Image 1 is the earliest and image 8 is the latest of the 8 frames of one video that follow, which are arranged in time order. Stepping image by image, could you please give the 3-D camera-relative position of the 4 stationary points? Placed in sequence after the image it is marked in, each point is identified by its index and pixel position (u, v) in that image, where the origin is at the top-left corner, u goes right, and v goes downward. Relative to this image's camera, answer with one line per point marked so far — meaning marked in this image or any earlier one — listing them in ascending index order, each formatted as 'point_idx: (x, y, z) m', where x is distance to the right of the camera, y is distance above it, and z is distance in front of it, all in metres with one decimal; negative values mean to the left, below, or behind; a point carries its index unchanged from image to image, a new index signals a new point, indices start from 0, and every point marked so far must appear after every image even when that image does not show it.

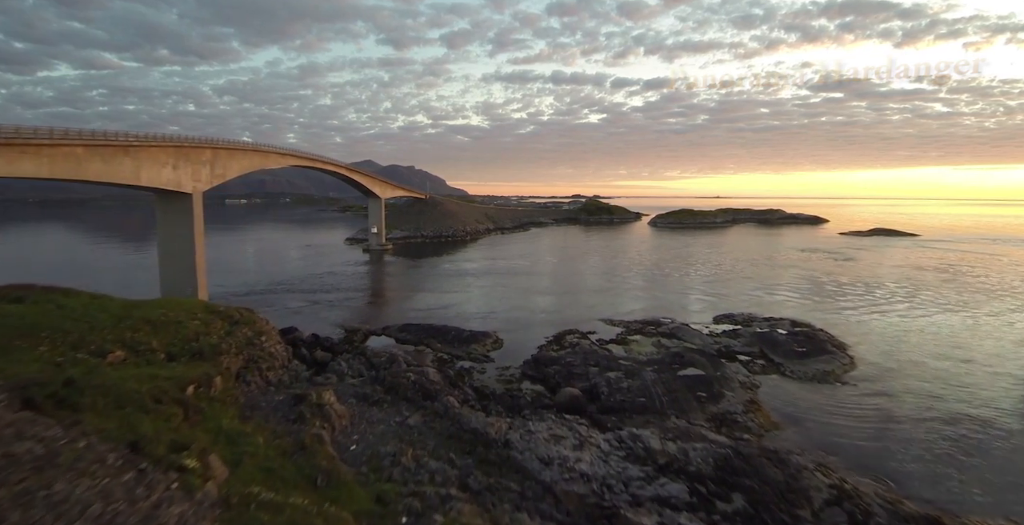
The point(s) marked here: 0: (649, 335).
0: (+5.2, -2.8, +18.8) m
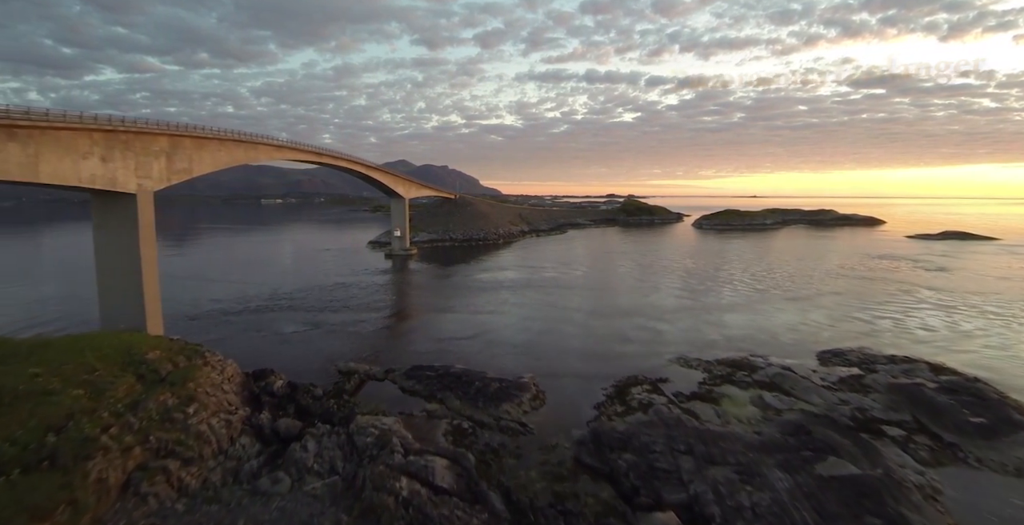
0: (+6.5, -3.5, +13.8) m
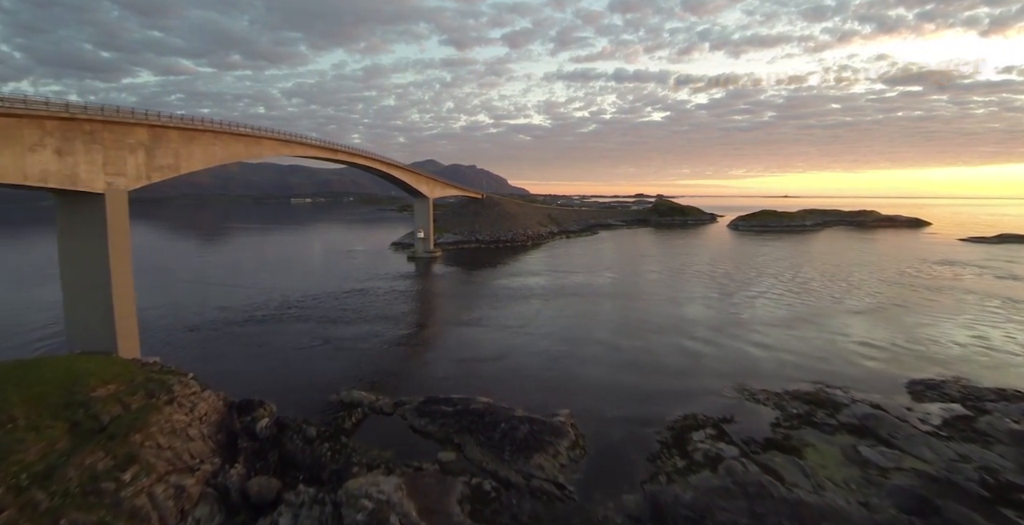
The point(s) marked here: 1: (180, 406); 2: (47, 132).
0: (+7.2, -3.9, +11.2) m
1: (-6.0, -2.6, +8.8) m
2: (-9.0, +2.5, +9.5) m
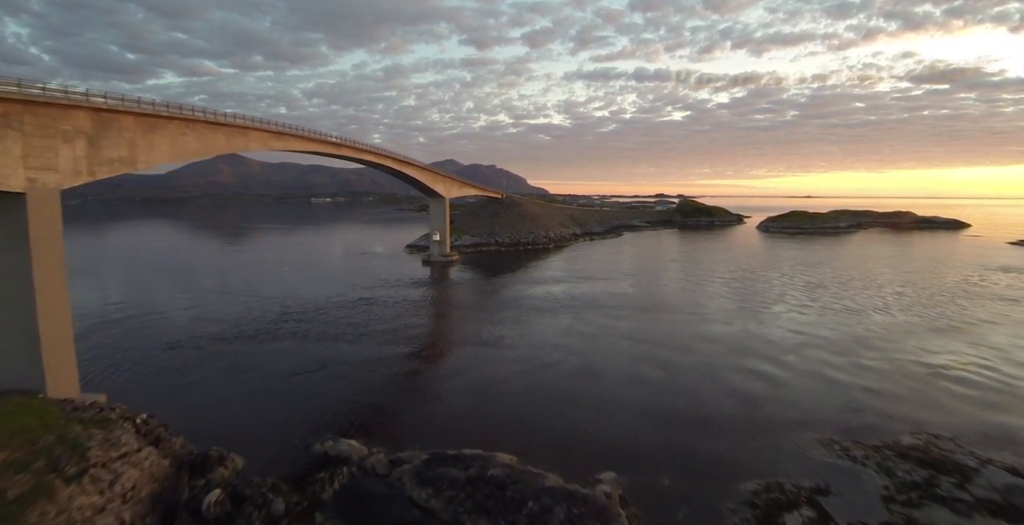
0: (+7.7, -4.2, +8.4) m
1: (-5.5, -2.9, +6.5) m
2: (-8.5, +2.2, +7.3) m
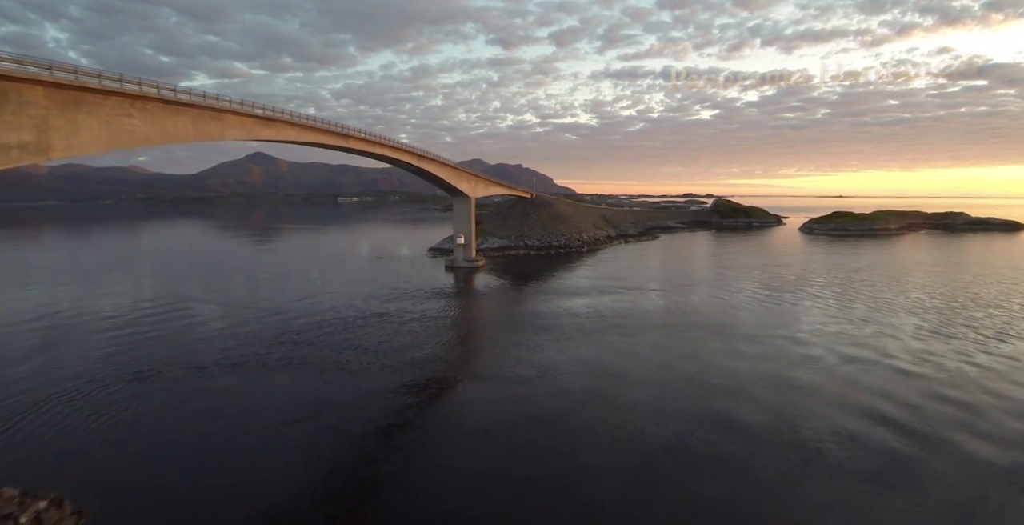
0: (+8.3, -4.7, +4.8) m
1: (-5.0, -3.3, +3.6) m
2: (-7.9, +1.9, +4.5) m
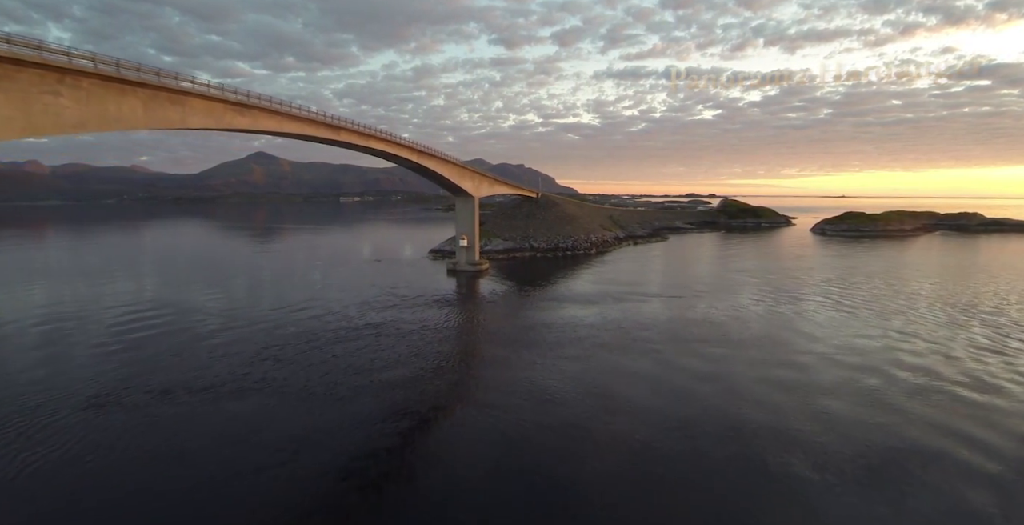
0: (+8.7, -5.0, +2.8) m
1: (-4.7, -3.5, +1.7) m
2: (-7.5, +1.6, +2.6) m
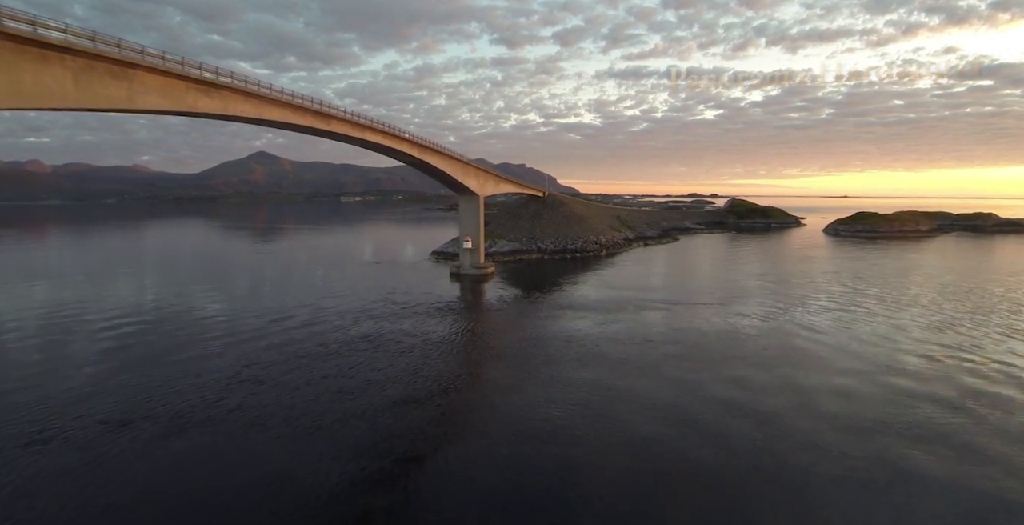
0: (+9.1, -5.2, +0.4) m
1: (-4.2, -3.7, -0.7) m
2: (-7.0, +1.4, +0.3) m
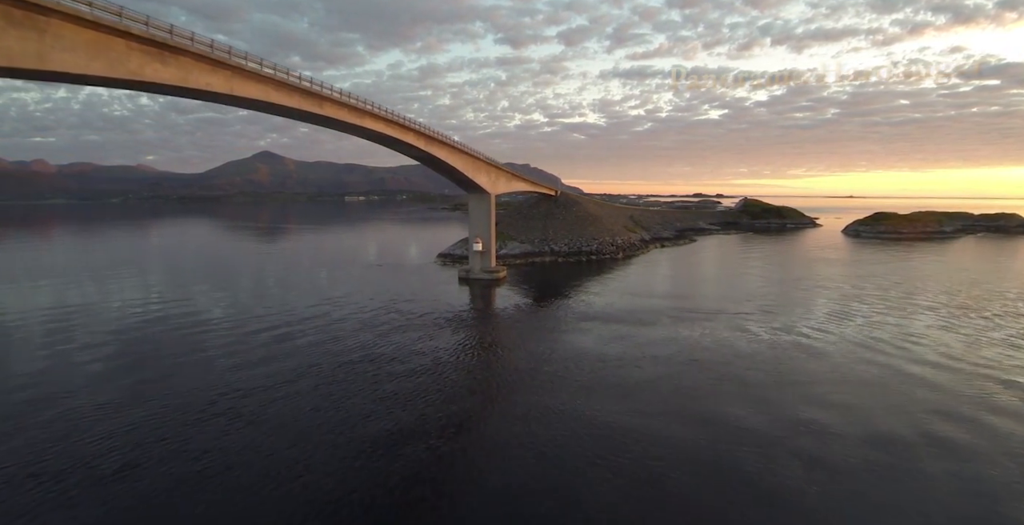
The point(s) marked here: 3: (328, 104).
0: (+9.7, -5.5, -2.3) m
1: (-3.6, -4.0, -3.3) m
2: (-6.4, +1.2, -2.3) m
3: (-6.8, +5.9, +19.0) m
